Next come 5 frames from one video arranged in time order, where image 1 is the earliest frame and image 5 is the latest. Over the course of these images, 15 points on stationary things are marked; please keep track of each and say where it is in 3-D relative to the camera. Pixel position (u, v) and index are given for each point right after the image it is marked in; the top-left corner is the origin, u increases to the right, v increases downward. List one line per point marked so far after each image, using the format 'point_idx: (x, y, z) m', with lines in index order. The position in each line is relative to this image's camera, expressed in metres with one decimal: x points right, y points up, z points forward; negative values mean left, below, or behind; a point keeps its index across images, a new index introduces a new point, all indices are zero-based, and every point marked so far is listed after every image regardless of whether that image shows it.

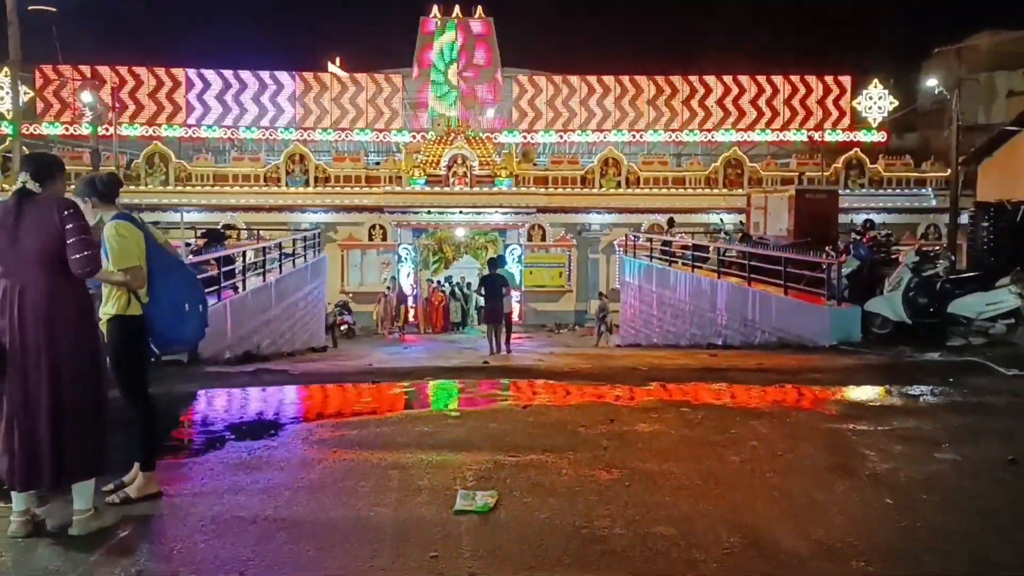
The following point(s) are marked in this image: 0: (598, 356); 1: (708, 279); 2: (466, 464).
0: (+0.9, -0.7, +9.2) m
1: (+3.1, +0.1, +14.4) m
2: (-0.2, -0.9, +4.6) m
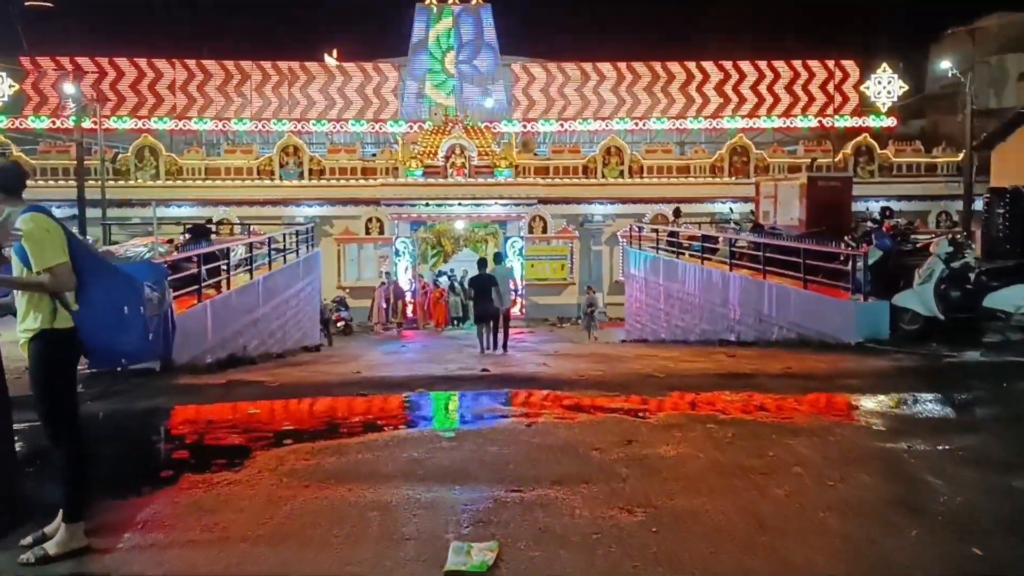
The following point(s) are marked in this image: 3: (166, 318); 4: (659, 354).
0: (+0.9, -0.7, +8.5) m
1: (+3.1, +0.2, +13.7) m
2: (-0.2, -0.9, +3.9) m
3: (-3.0, -0.3, +8.0) m
4: (+1.5, -0.7, +9.1) m
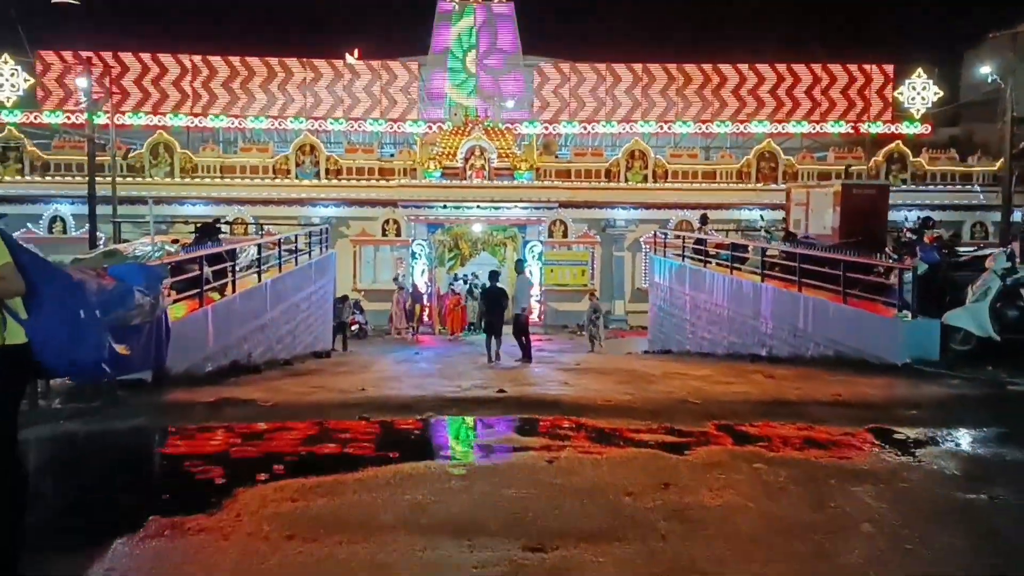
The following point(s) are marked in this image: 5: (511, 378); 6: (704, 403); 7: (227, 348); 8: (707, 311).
0: (+1.1, -0.8, +7.8) m
1: (+3.4, +0.1, +13.0) m
2: (-0.2, -1.0, +3.3) m
3: (-2.9, -0.3, +7.4) m
4: (+1.7, -0.8, +8.4) m
5: (0.0, -0.8, +8.0) m
6: (+1.3, -0.8, +6.0) m
7: (-3.2, -0.7, +10.1) m
8: (+3.3, -0.4, +15.2) m
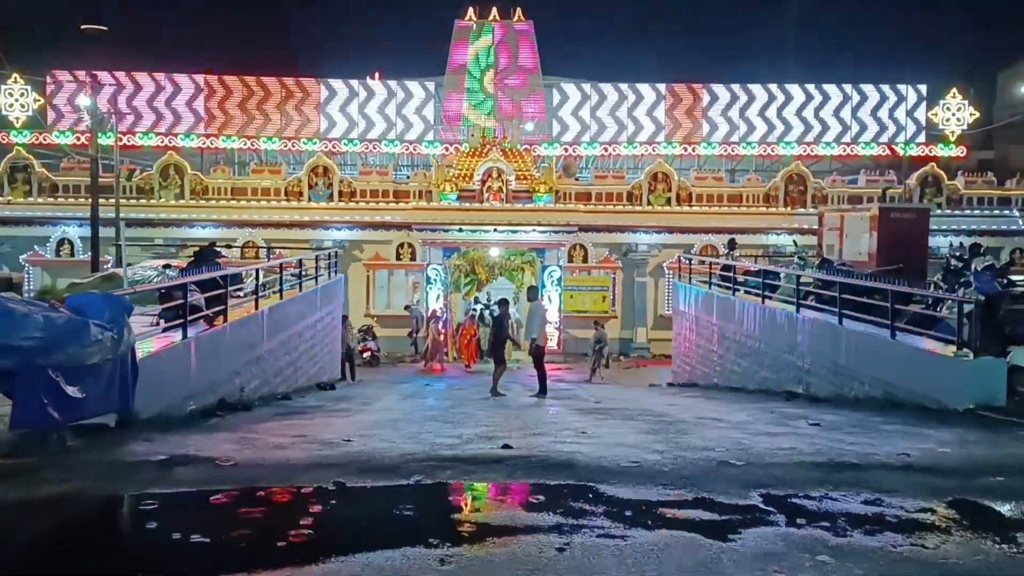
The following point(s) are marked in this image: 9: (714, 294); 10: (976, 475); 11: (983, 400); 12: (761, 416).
0: (+1.1, -1.0, +6.9) m
1: (+3.6, -0.3, +12.0) m
2: (-0.2, -1.1, +2.4) m
3: (-2.8, -0.5, +6.6) m
4: (+1.7, -1.1, +7.5) m
5: (+0.1, -1.1, +7.1) m
6: (+1.3, -1.0, +5.0) m
7: (-3.1, -1.0, +9.3) m
8: (+3.5, -0.9, +14.2) m
9: (+3.5, -0.1, +15.5) m
10: (+2.5, -1.0, +5.0) m
11: (+4.0, -0.9, +7.8) m
12: (+2.1, -1.1, +7.8) m
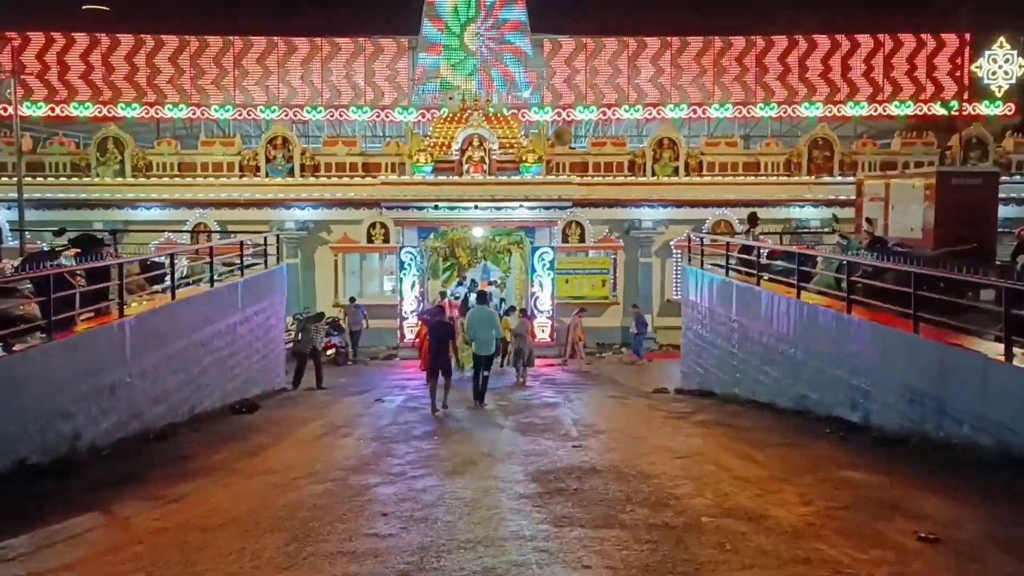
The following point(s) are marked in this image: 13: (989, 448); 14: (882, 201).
0: (+0.6, -1.1, +3.9) m
1: (+3.2, -0.2, +9.0) m
2: (-0.7, -1.4, -0.6) m
3: (-3.3, -0.7, +3.6) m
4: (+1.3, -1.1, +4.5) m
5: (-0.4, -1.1, +4.1) m
6: (+0.8, -1.1, +2.0) m
7: (-3.5, -1.1, +6.4) m
8: (+3.1, -0.7, +11.2) m
9: (+3.0, +0.1, +12.5) m
10: (+2.0, -1.1, +2.0) m
11: (+3.5, -1.0, +4.7) m
12: (+1.6, -1.1, +4.8) m
13: (+3.3, -1.1, +6.3) m
14: (+5.8, +1.4, +14.2) m
